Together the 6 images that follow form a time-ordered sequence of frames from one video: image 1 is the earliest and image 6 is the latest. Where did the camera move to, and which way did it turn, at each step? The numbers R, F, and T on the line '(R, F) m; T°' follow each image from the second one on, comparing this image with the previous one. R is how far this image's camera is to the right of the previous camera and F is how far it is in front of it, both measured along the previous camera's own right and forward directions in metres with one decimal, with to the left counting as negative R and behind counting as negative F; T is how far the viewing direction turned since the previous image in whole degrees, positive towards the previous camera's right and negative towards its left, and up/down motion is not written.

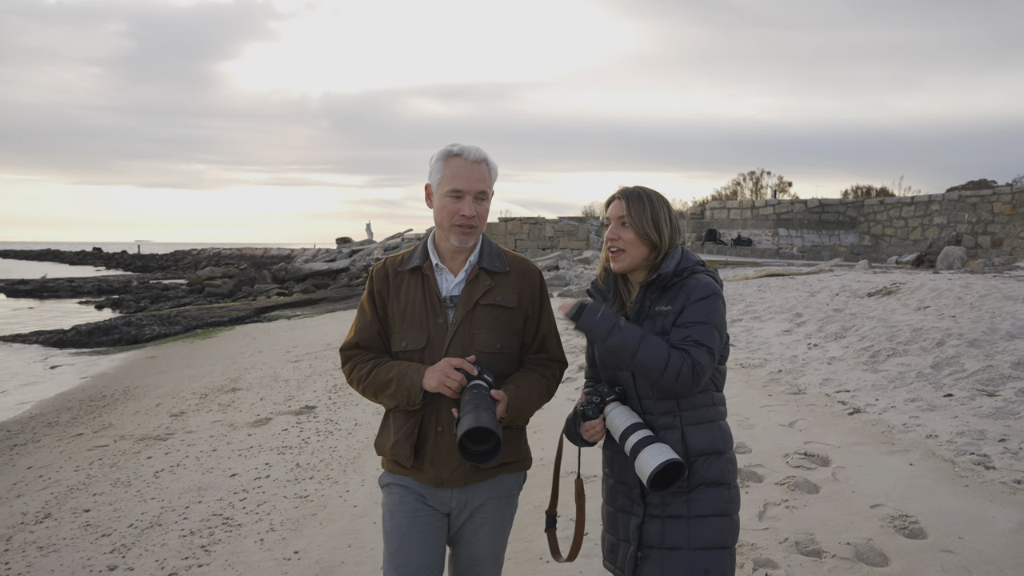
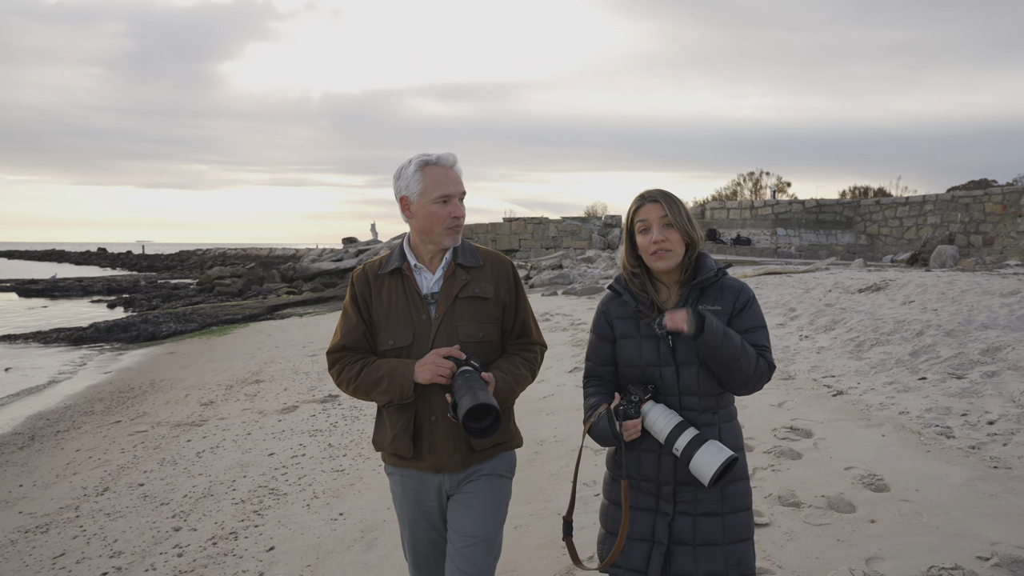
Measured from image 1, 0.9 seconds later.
(-0.1, -0.4) m; 0°
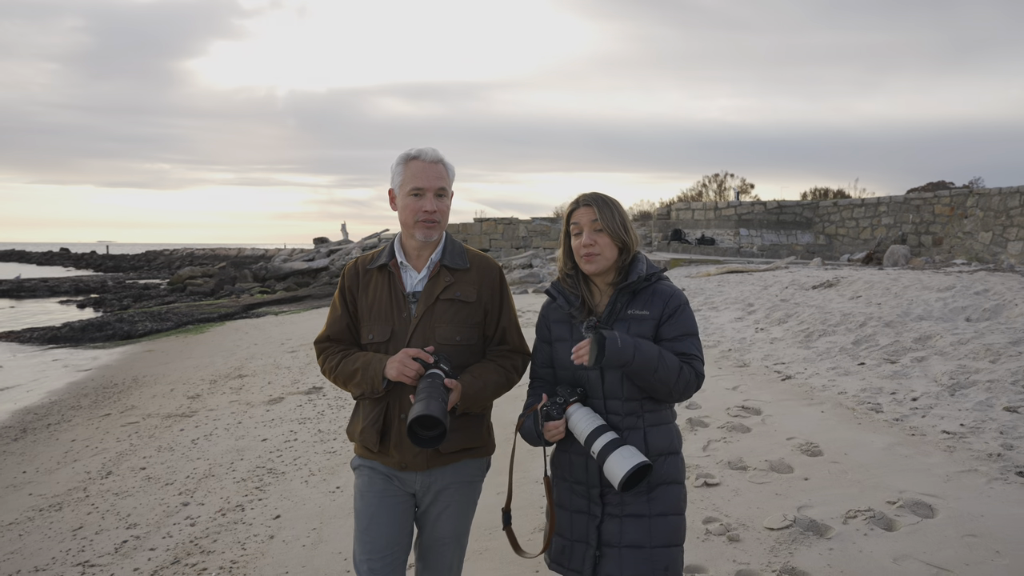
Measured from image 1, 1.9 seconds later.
(-0.1, -0.4) m; +3°
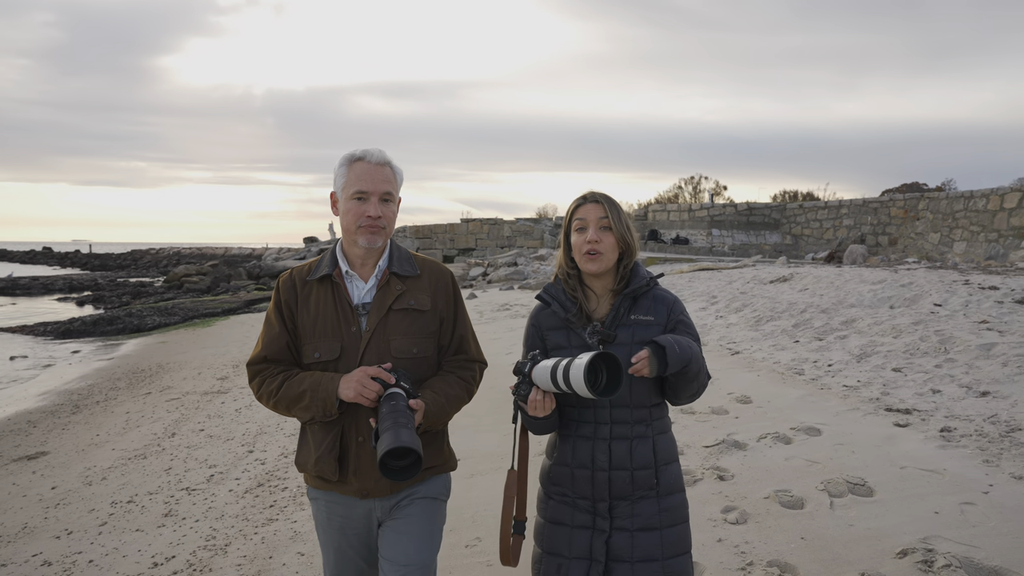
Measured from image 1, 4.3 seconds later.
(-0.2, -1.0) m; +2°
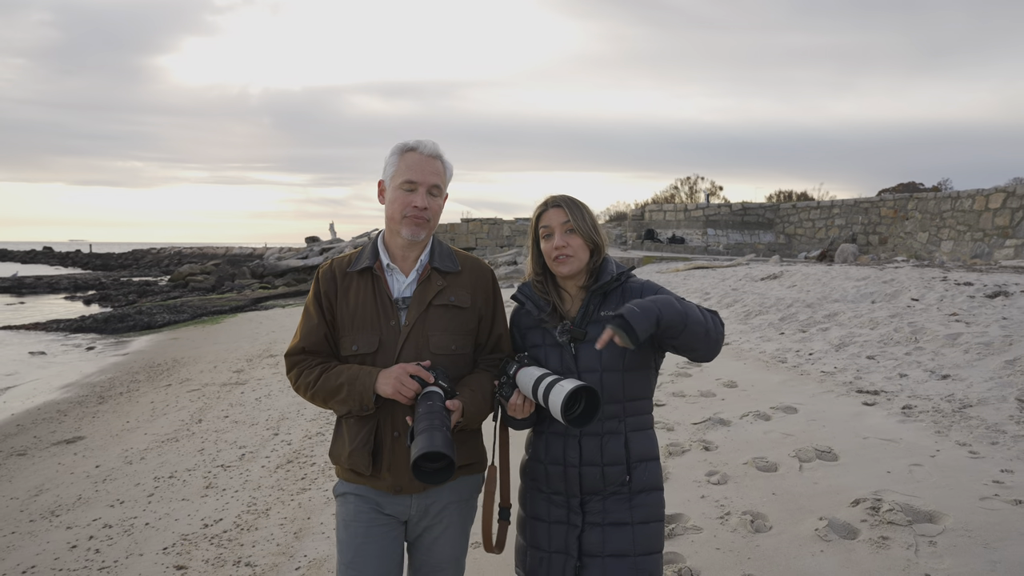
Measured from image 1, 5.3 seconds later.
(-0.1, -0.4) m; 0°
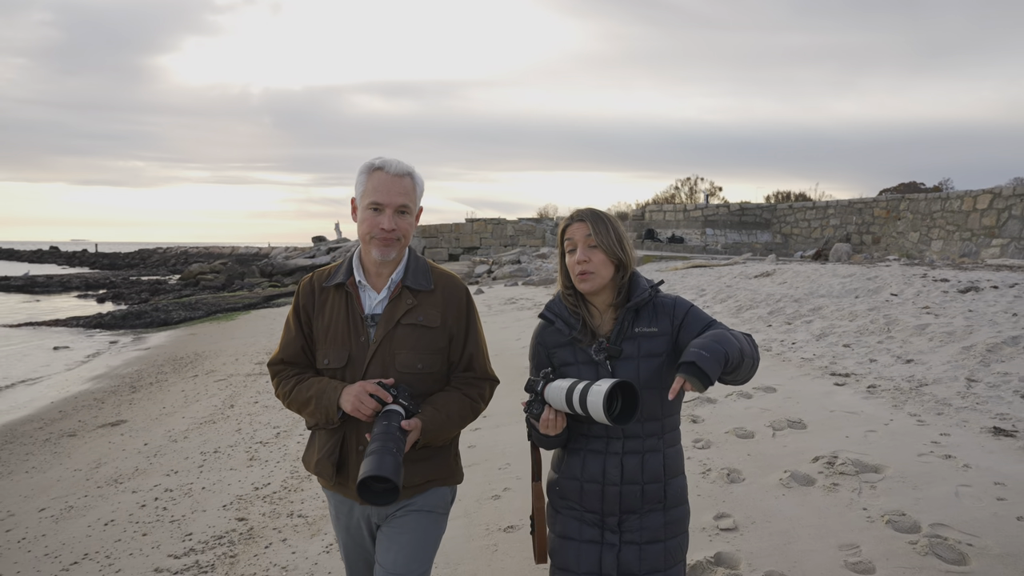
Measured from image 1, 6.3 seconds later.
(-0.1, -0.5) m; 0°
